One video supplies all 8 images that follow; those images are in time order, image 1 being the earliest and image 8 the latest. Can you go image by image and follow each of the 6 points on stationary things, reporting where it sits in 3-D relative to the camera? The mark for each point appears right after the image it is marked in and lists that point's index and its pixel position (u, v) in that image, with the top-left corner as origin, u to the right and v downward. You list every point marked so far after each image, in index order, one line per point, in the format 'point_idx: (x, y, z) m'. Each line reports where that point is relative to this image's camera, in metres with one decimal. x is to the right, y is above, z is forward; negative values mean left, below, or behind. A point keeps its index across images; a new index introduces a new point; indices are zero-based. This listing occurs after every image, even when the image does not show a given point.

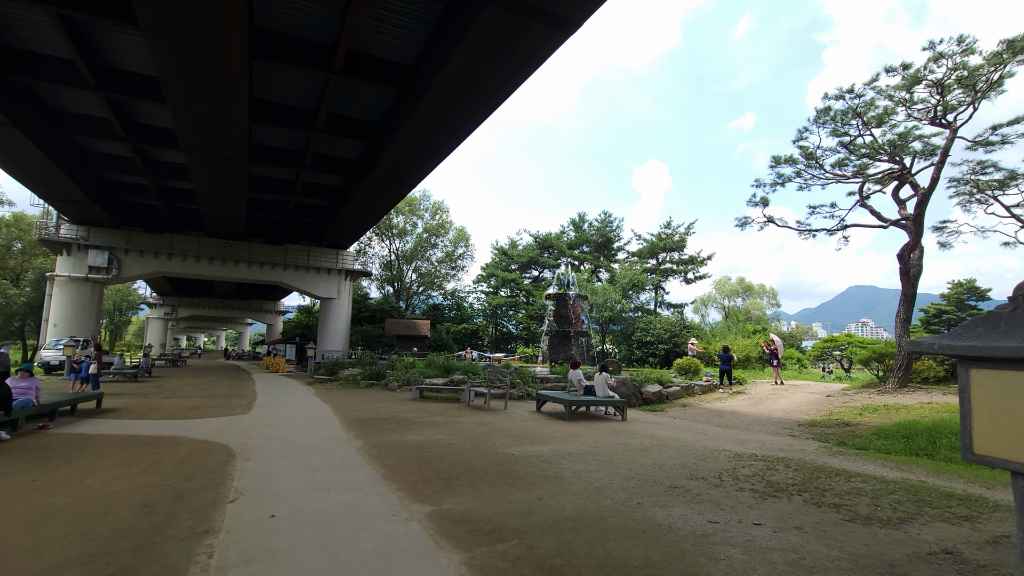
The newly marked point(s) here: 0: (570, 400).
0: (+1.1, -2.1, +9.2) m
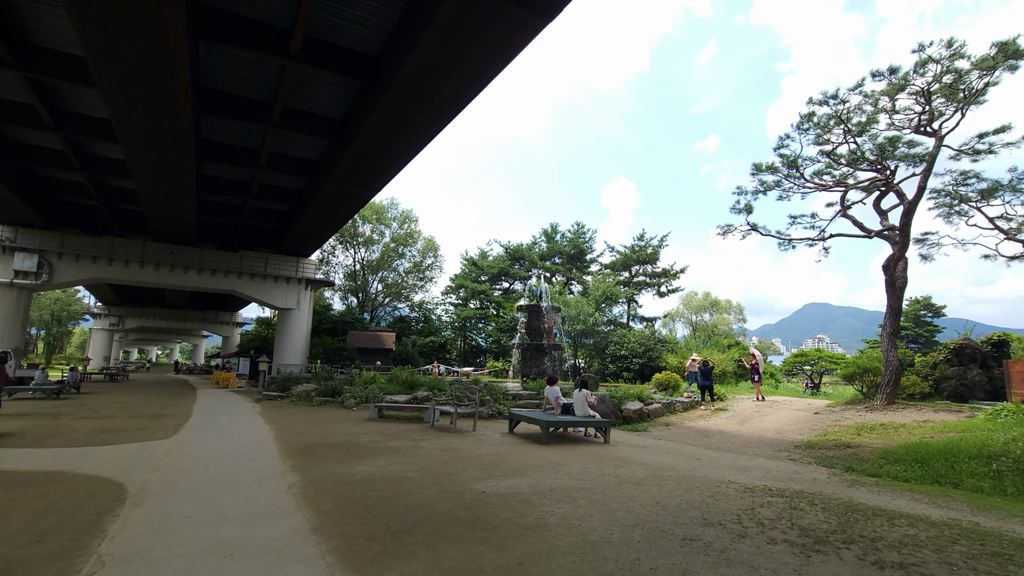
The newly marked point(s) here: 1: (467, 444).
0: (+0.6, -2.2, +8.2) m
1: (-0.7, -2.5, +7.8) m
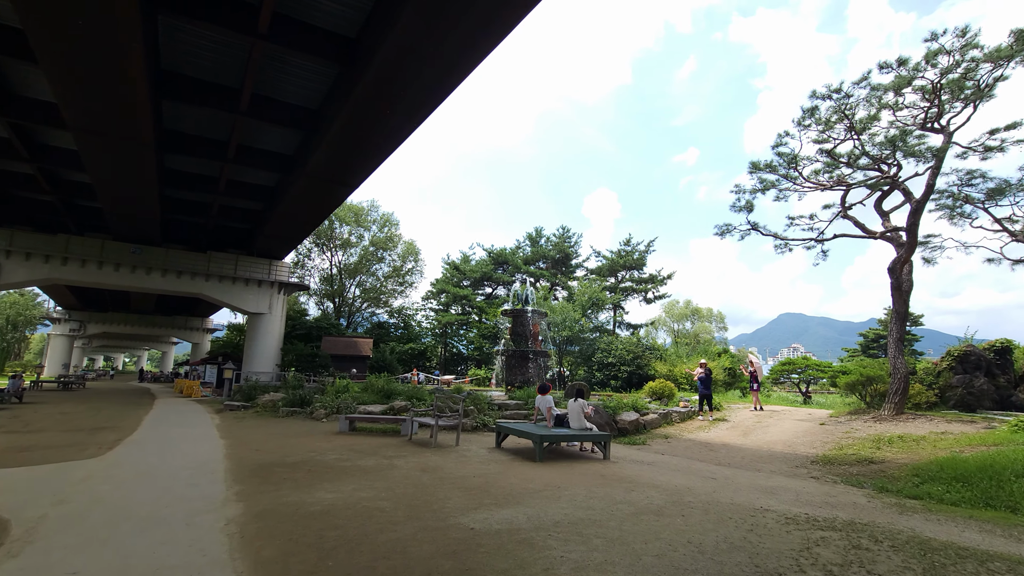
0: (+0.5, -2.1, +7.2) m
1: (-0.9, -2.4, +6.8) m
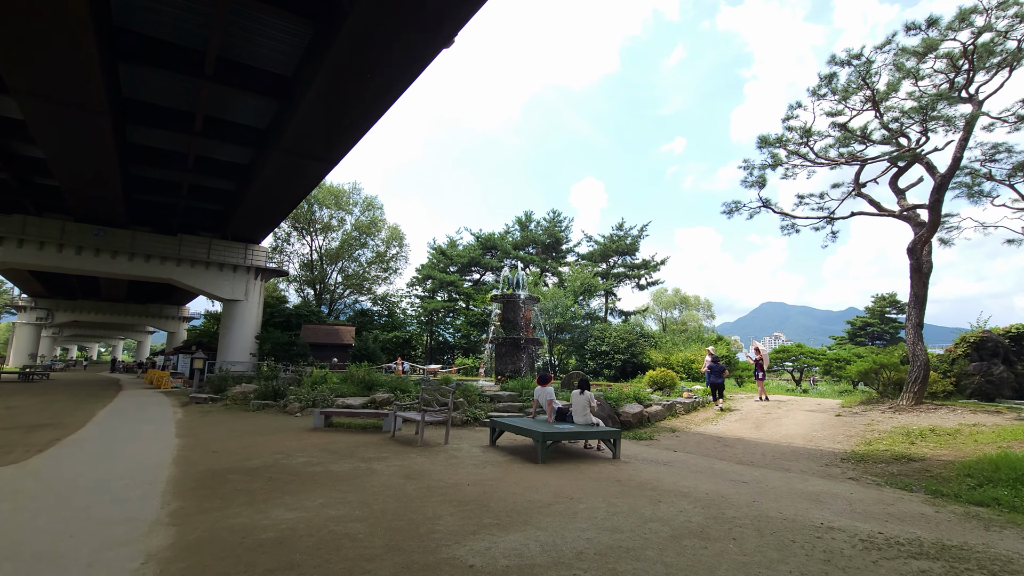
0: (+0.4, -1.8, +6.3) m
1: (-0.9, -2.1, +5.8) m
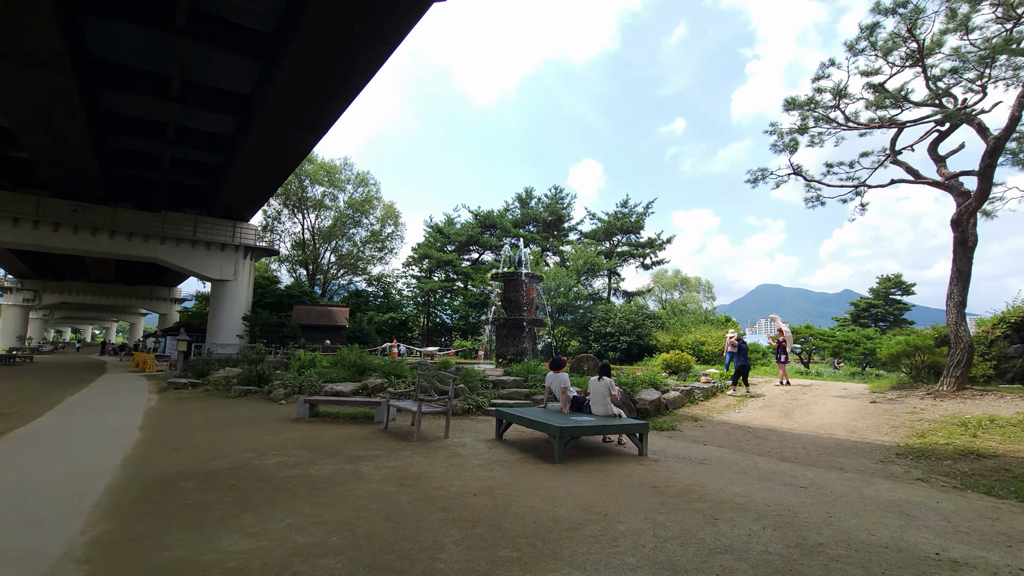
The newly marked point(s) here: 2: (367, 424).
0: (+0.6, -1.5, +5.4) m
1: (-0.7, -1.8, +4.9) m
2: (-2.2, -2.0, +7.4) m
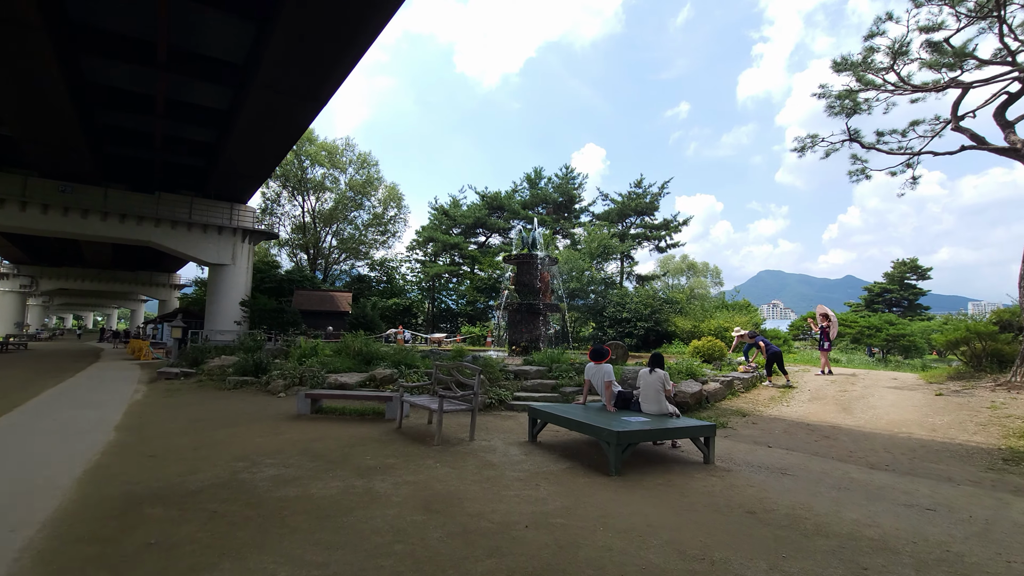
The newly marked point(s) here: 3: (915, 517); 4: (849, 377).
0: (+1.0, -1.3, +4.4) m
1: (-0.3, -1.6, +4.0) m
2: (-1.8, -1.7, +6.4) m
3: (+2.9, -1.6, +3.6) m
4: (+7.3, -1.9, +10.8) m
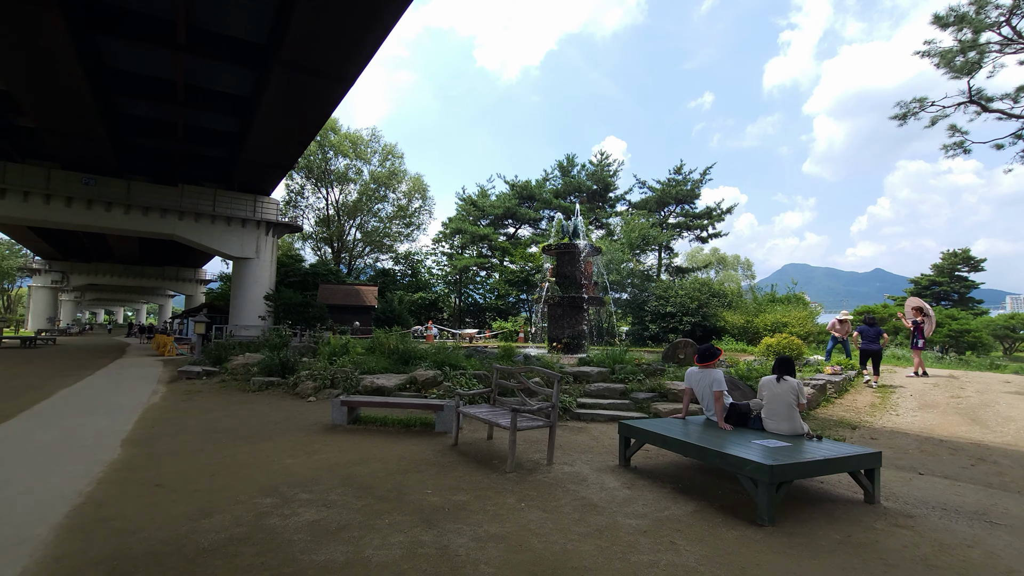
0: (+1.7, -1.2, +3.3) m
1: (+0.4, -1.5, +2.9) m
2: (-0.9, -1.6, +5.4) m
3: (+3.6, -1.5, +2.4) m
4: (+8.3, -1.7, +9.4) m
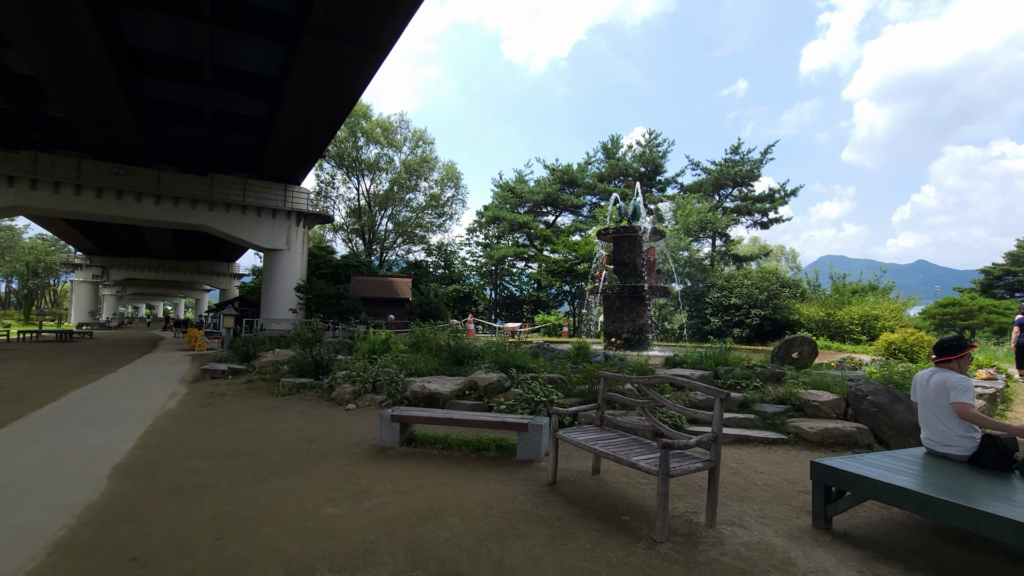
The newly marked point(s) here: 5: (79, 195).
0: (+2.5, -1.0, +1.7) m
1: (+1.2, -1.3, +1.4) m
2: (0.0, -1.4, +4.0) m
3: (+4.3, -1.4, +0.7) m
4: (+9.4, -1.5, +7.5) m
5: (-17.2, +3.8, +19.5) m
